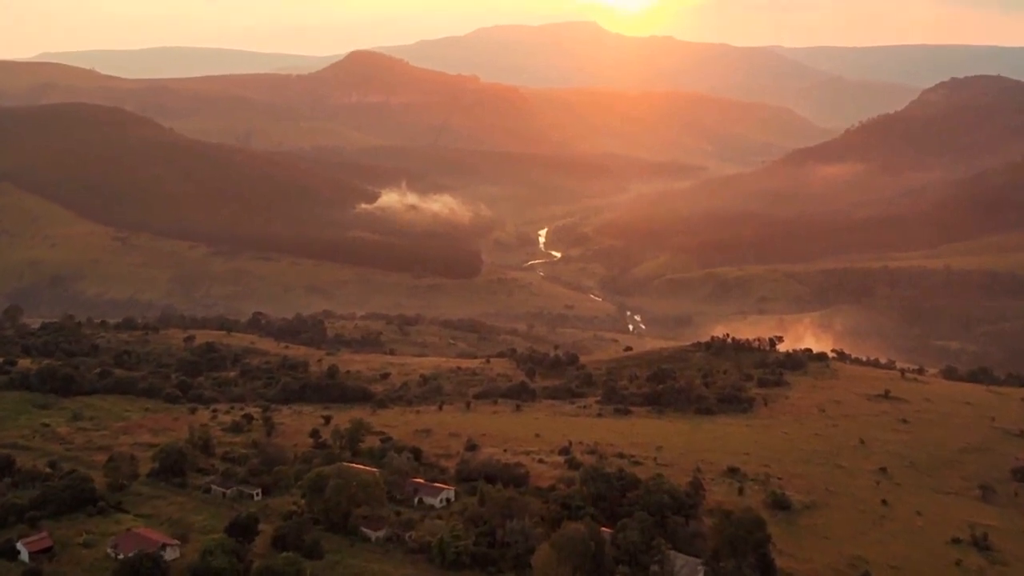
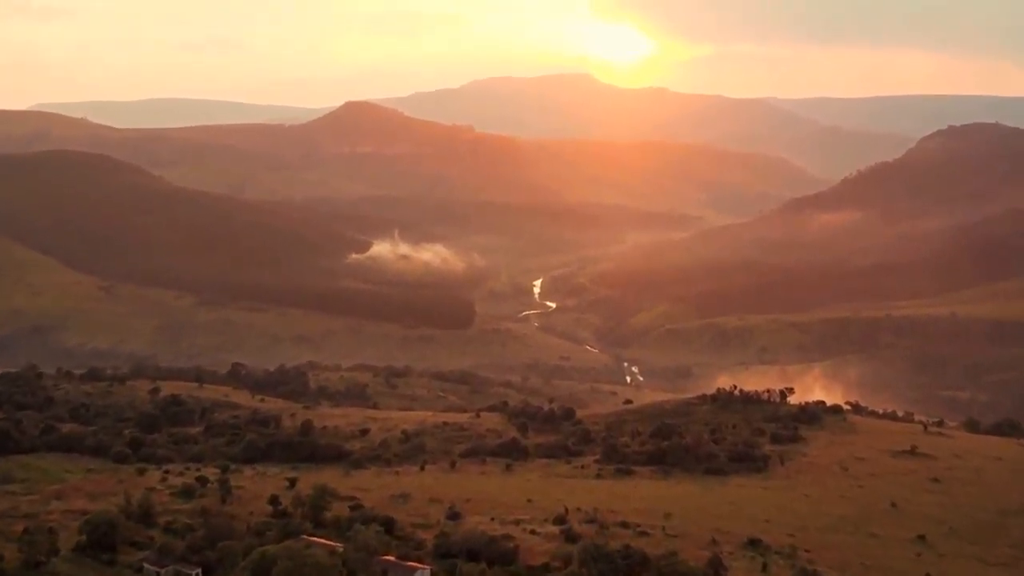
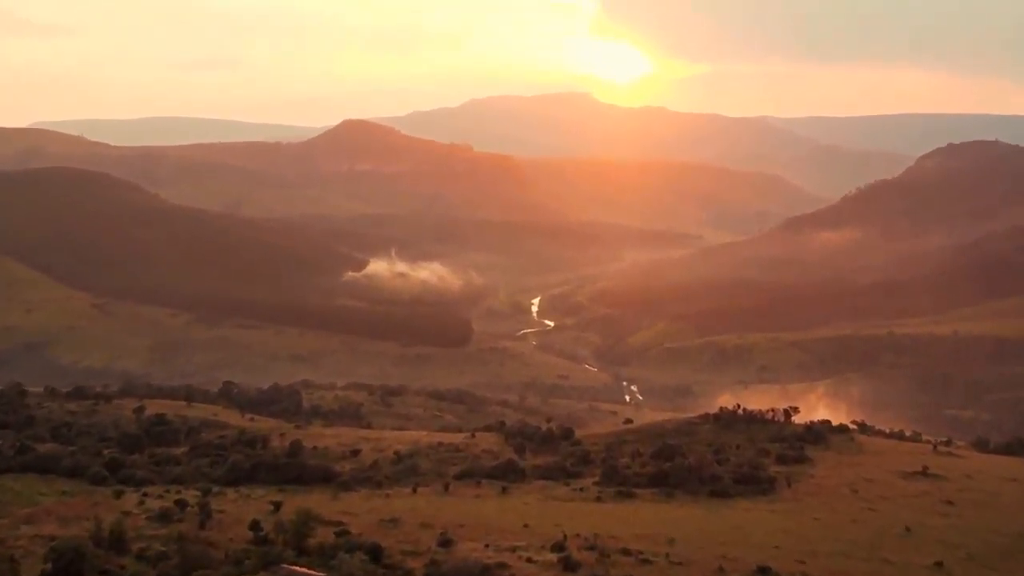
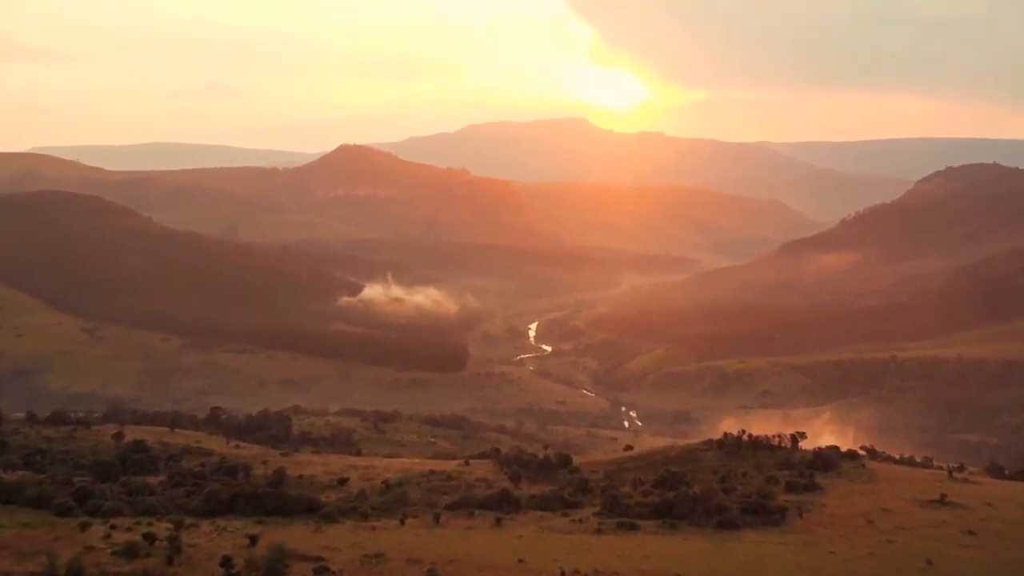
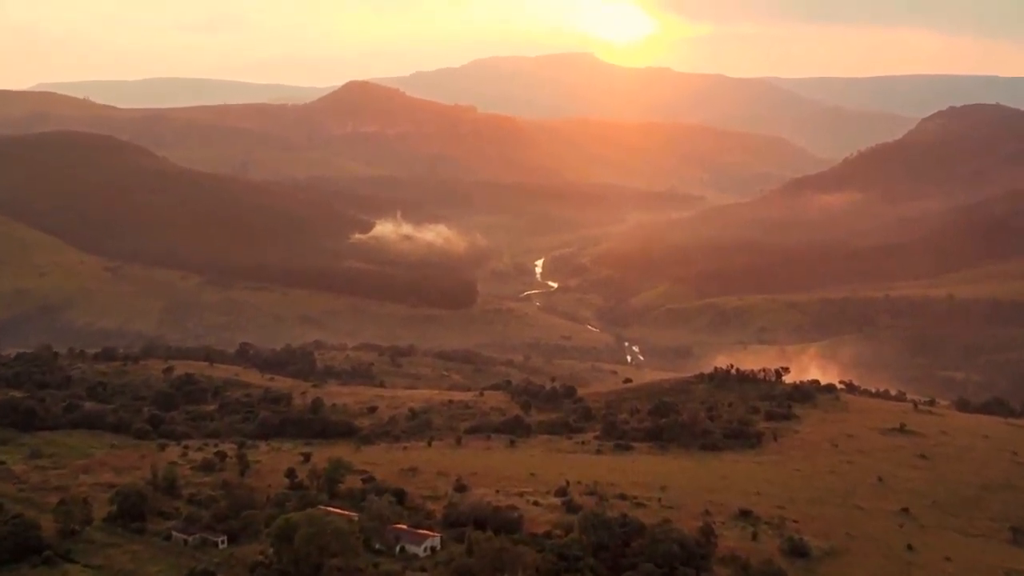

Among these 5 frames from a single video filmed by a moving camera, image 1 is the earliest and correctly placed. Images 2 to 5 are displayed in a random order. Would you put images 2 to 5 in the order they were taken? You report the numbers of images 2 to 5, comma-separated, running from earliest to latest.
5, 2, 3, 4
